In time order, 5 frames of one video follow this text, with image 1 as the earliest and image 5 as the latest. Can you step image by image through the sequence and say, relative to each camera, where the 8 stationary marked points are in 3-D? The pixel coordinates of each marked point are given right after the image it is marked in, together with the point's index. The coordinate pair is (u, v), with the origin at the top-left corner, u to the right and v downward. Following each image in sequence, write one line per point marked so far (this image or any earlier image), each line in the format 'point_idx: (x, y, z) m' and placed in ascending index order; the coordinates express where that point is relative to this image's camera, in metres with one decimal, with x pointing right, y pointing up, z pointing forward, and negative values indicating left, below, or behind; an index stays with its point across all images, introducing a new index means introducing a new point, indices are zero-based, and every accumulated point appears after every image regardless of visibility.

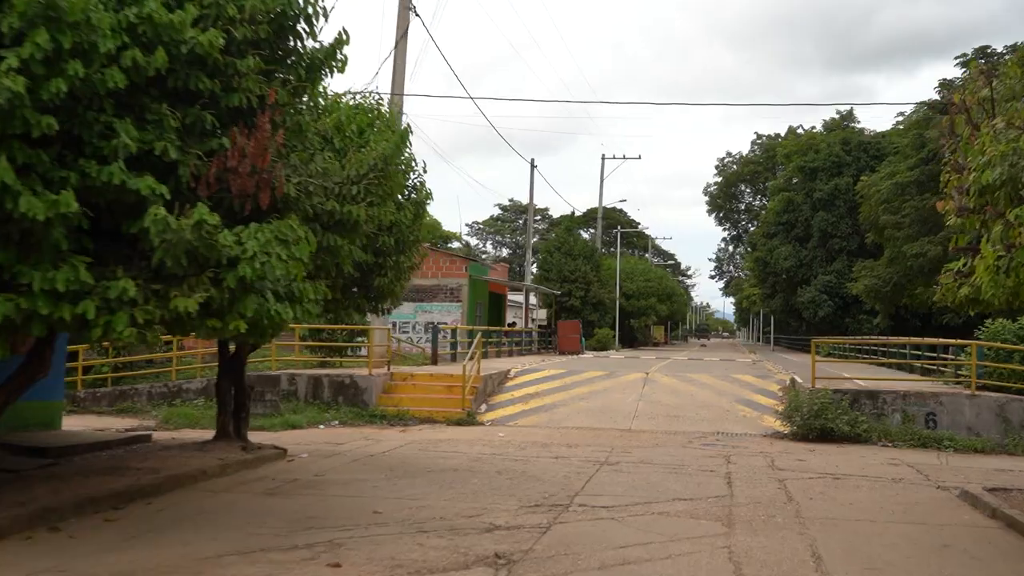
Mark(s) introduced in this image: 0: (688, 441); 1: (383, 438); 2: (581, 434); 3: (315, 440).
0: (+3.4, -2.9, +17.2) m
1: (-2.6, -3.0, +18.1) m
2: (+1.4, -2.9, +18.1) m
3: (-3.7, -2.9, +17.2) m
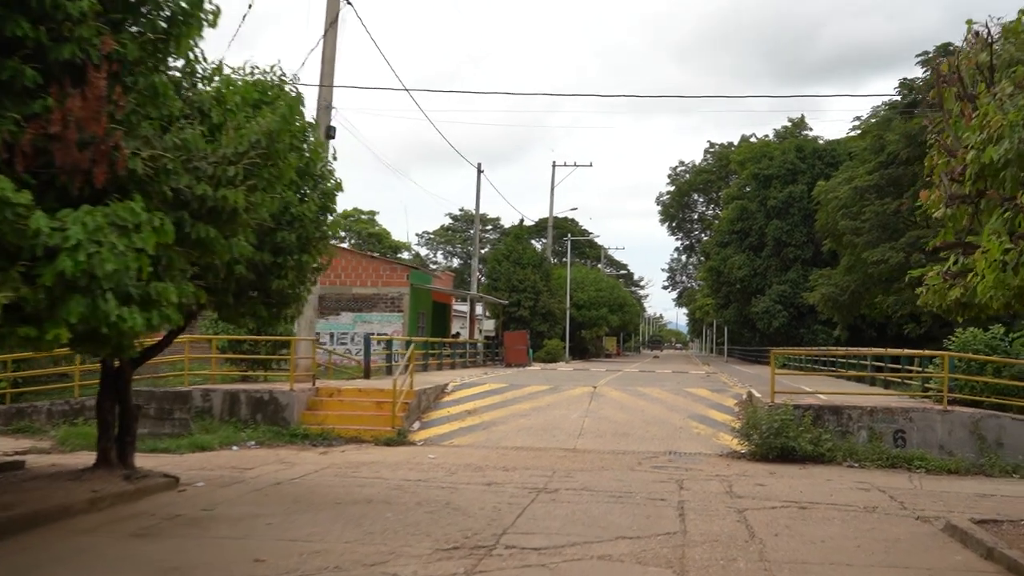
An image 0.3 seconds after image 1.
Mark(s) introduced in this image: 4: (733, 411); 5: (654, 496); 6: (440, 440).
0: (+2.2, -3.0, +15.7) m
1: (-3.8, -3.1, +16.3) m
2: (+0.2, -3.0, +16.5) m
3: (-4.9, -3.0, +15.3) m
4: (+4.8, -2.7, +19.6) m
5: (+1.9, -2.8, +12.2) m
6: (-1.5, -3.1, +18.3) m
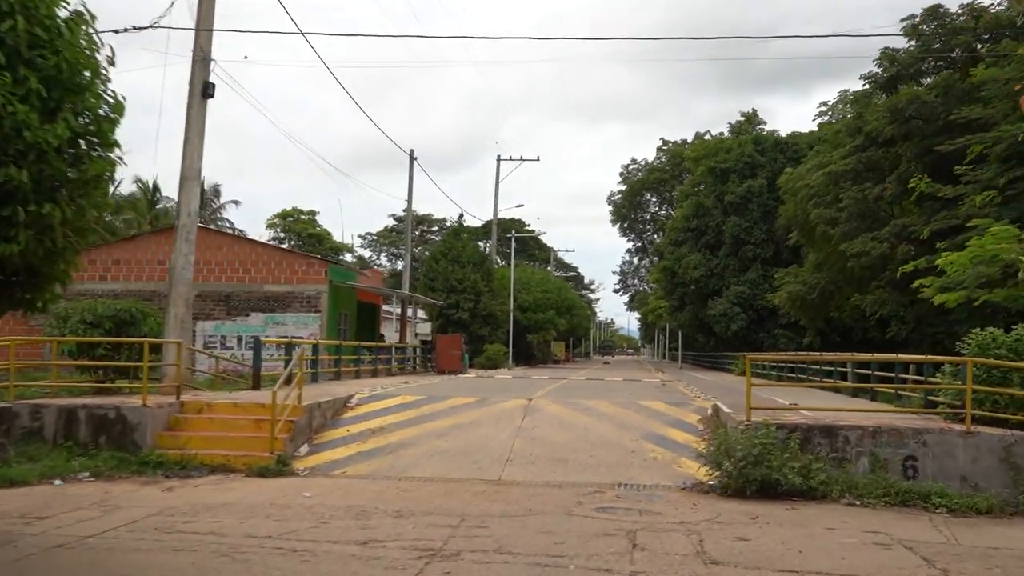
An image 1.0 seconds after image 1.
0: (+0.9, -2.8, +12.0) m
1: (-5.1, -2.9, +12.3) m
2: (-1.2, -2.8, +12.7) m
3: (-6.2, -2.8, +11.2) m
4: (+3.2, -2.5, +16.0) m
5: (+0.8, -2.6, +8.6) m
6: (-2.9, -2.9, +14.4) m
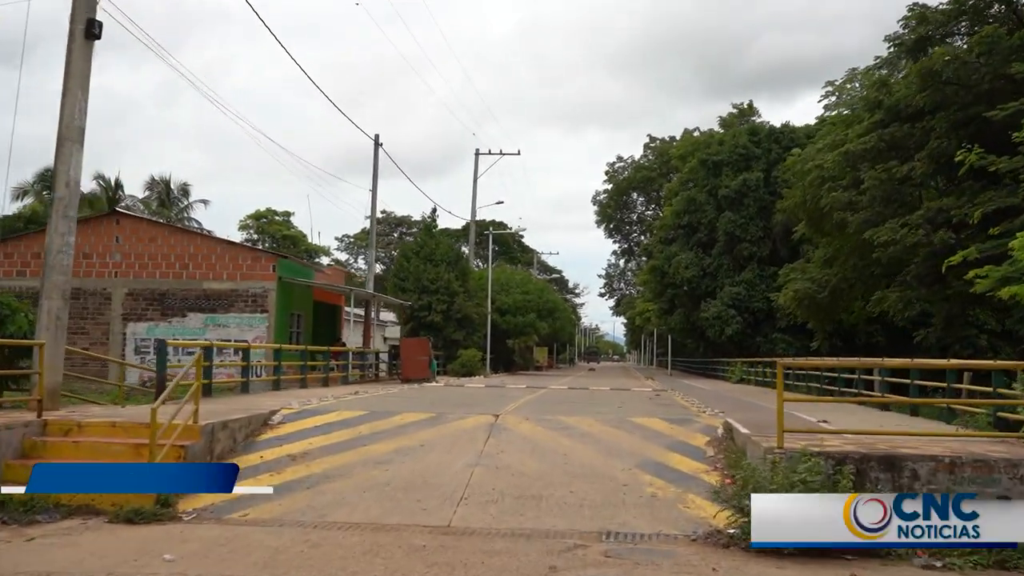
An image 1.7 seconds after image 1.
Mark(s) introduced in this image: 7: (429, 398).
0: (+0.4, -2.6, +8.5) m
1: (-5.6, -2.7, +8.8) m
2: (-1.7, -2.6, +9.2) m
3: (-6.7, -2.5, +7.6) m
4: (+2.7, -2.3, +12.6) m
5: (+0.3, -2.4, +5.1) m
6: (-3.5, -2.7, +10.9) m
7: (-1.7, -2.3, +18.7) m
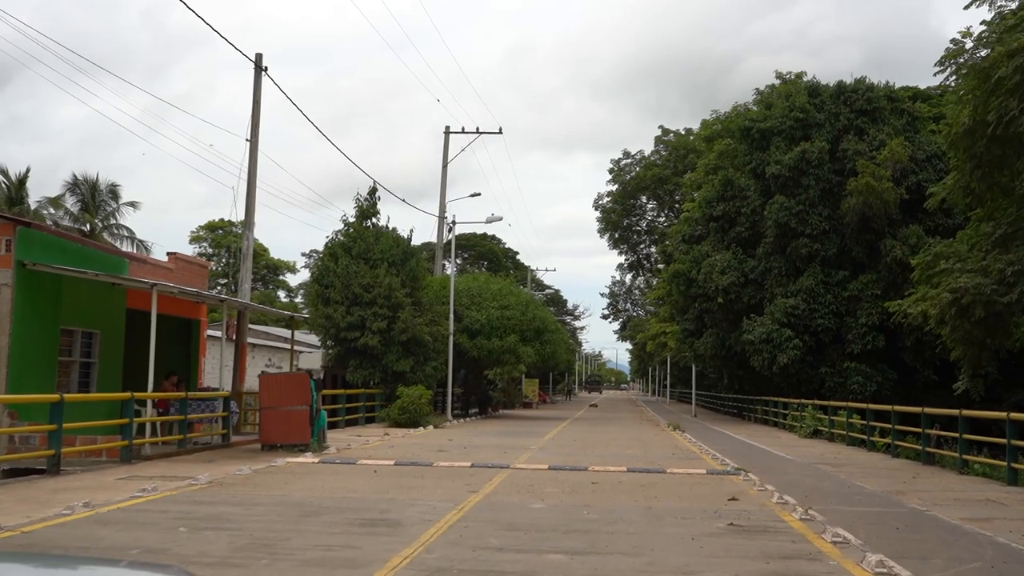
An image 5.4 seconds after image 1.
0: (-0.7, -2.0, -3.7) m
1: (-6.7, -2.1, -3.5) m
2: (-2.8, -2.0, -3.1) m
3: (-7.8, -1.9, -4.6) m
4: (+1.6, -1.8, +0.4) m
5: (-0.8, -1.6, -7.1) m
6: (-4.5, -2.1, -1.3) m
7: (-2.7, -1.9, +6.5) m
